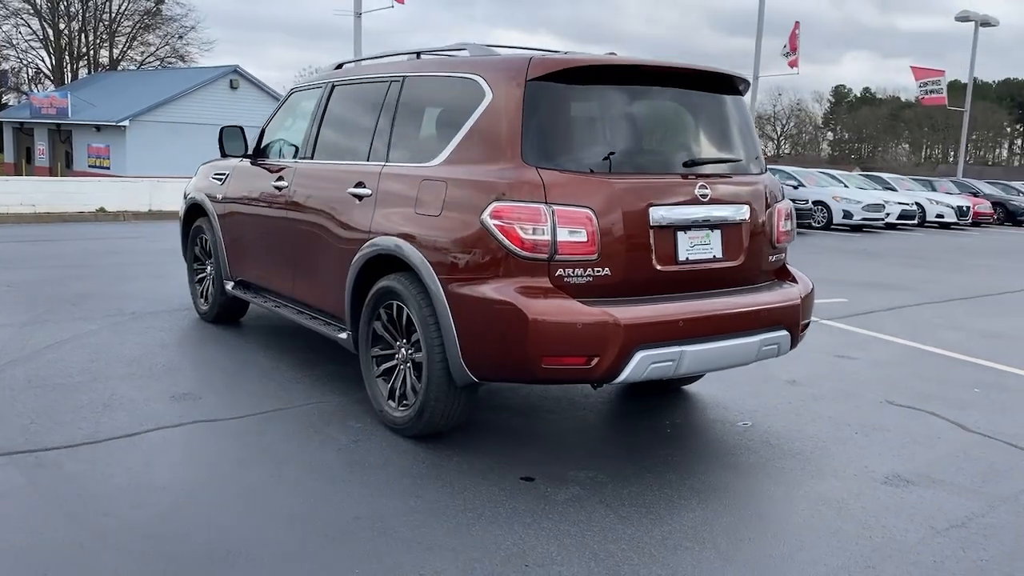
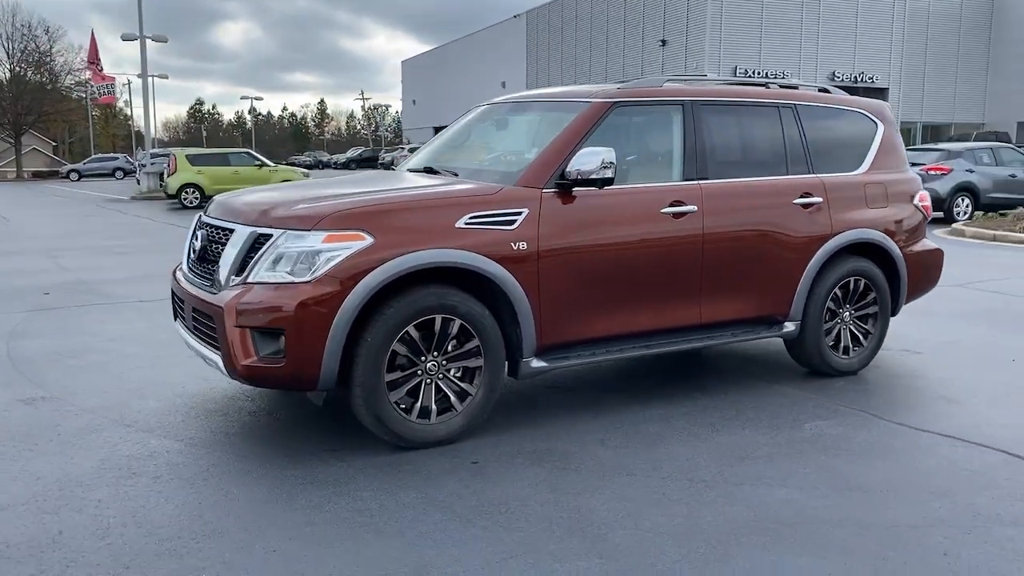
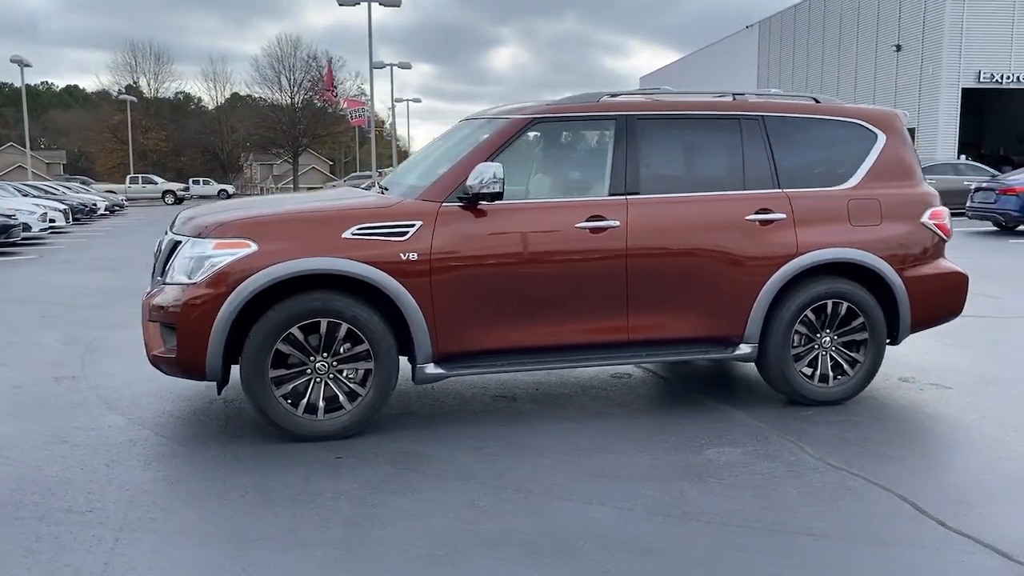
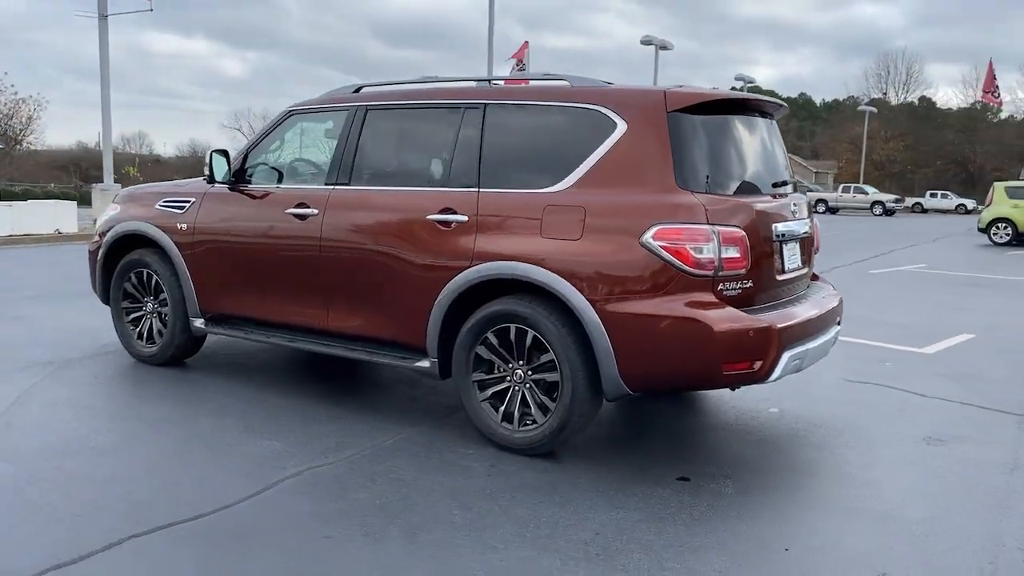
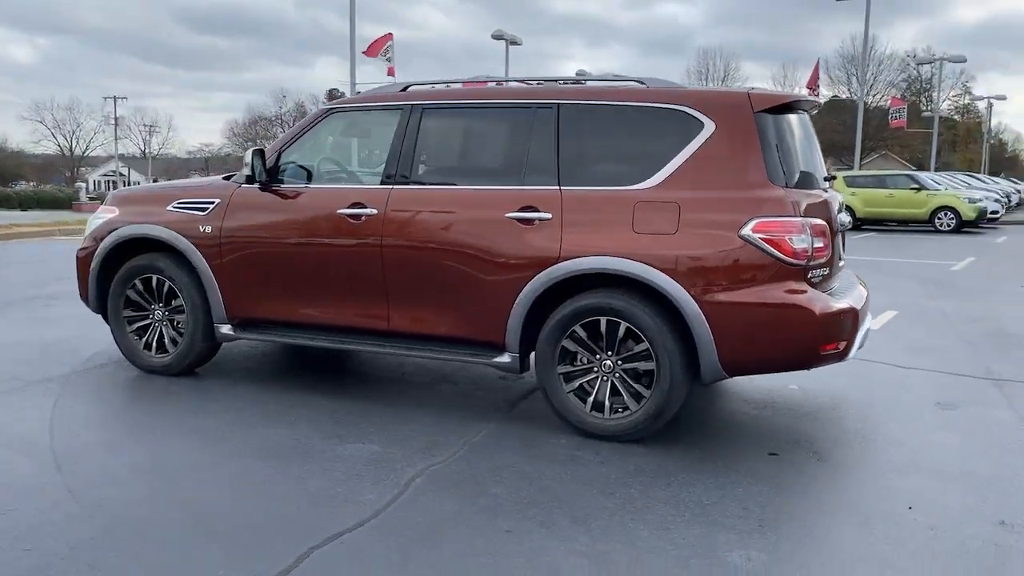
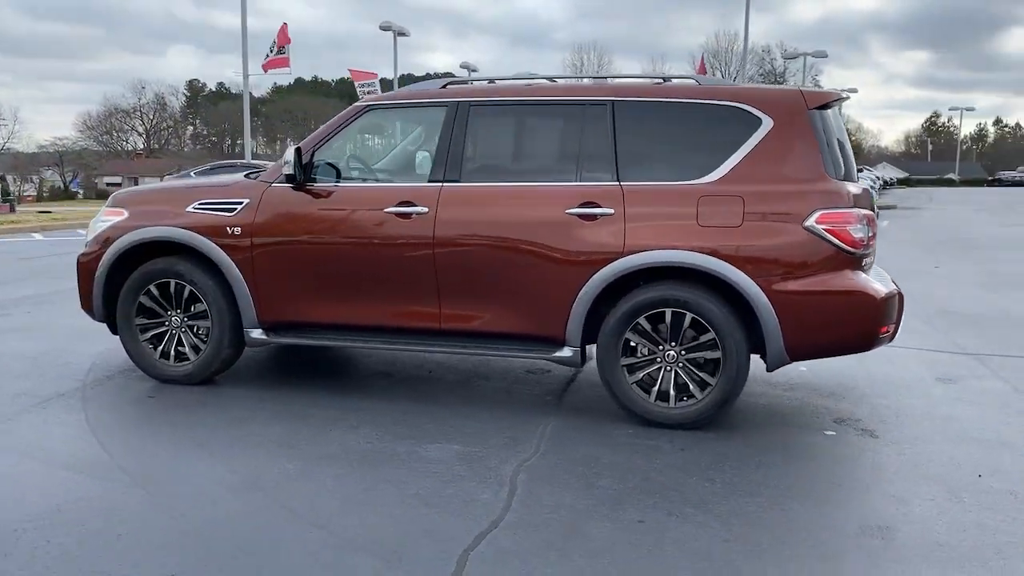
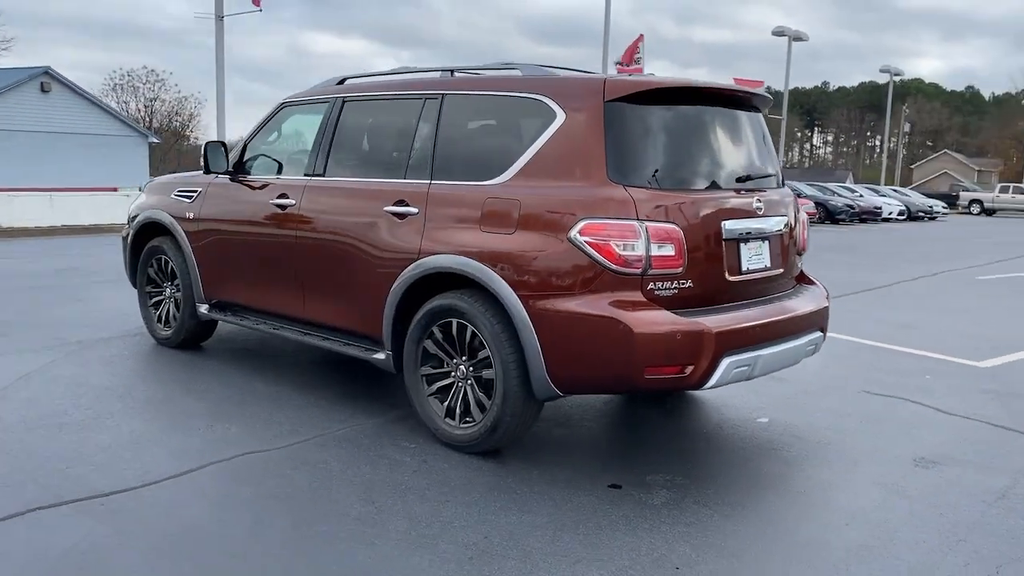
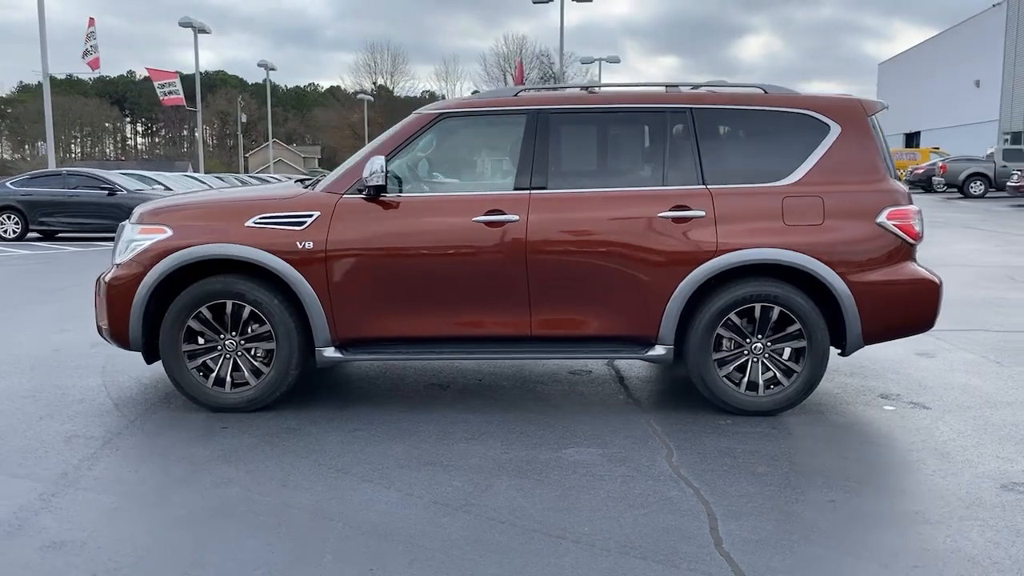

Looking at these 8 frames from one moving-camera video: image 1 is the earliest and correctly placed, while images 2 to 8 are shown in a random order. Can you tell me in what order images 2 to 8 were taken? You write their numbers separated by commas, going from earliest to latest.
7, 4, 5, 6, 8, 3, 2
